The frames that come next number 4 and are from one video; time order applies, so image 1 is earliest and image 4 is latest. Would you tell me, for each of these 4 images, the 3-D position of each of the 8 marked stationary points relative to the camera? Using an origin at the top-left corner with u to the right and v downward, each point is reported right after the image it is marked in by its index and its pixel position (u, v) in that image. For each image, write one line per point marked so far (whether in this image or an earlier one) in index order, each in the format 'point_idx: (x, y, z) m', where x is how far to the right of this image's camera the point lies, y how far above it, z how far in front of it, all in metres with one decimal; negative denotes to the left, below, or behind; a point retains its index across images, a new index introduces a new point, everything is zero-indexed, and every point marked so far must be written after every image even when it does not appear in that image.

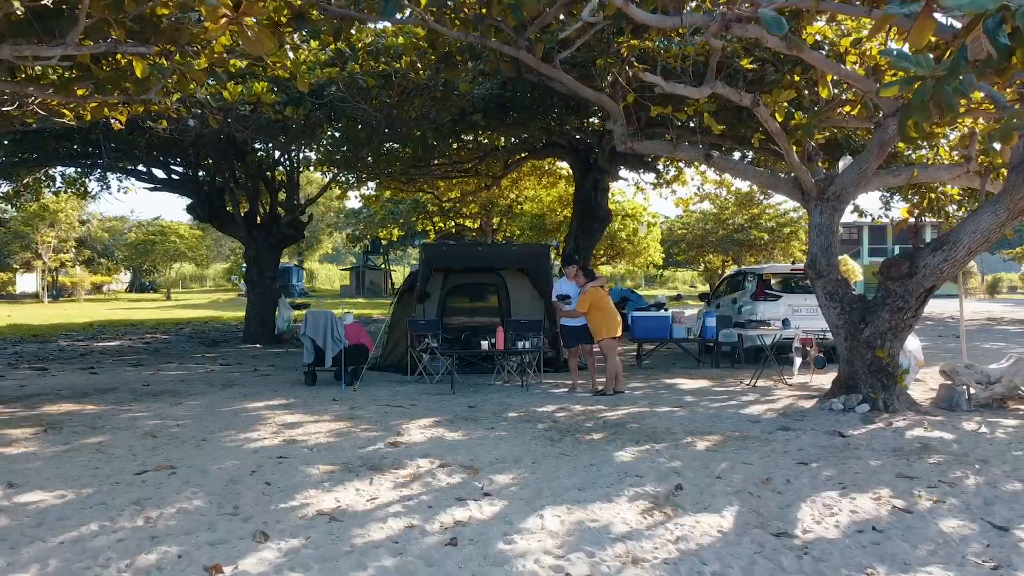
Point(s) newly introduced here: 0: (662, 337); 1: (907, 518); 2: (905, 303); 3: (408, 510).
0: (+1.7, -0.5, +10.9) m
1: (+2.0, -1.2, +5.0) m
2: (+3.0, -0.1, +7.5) m
3: (-0.5, -1.1, +5.0) m
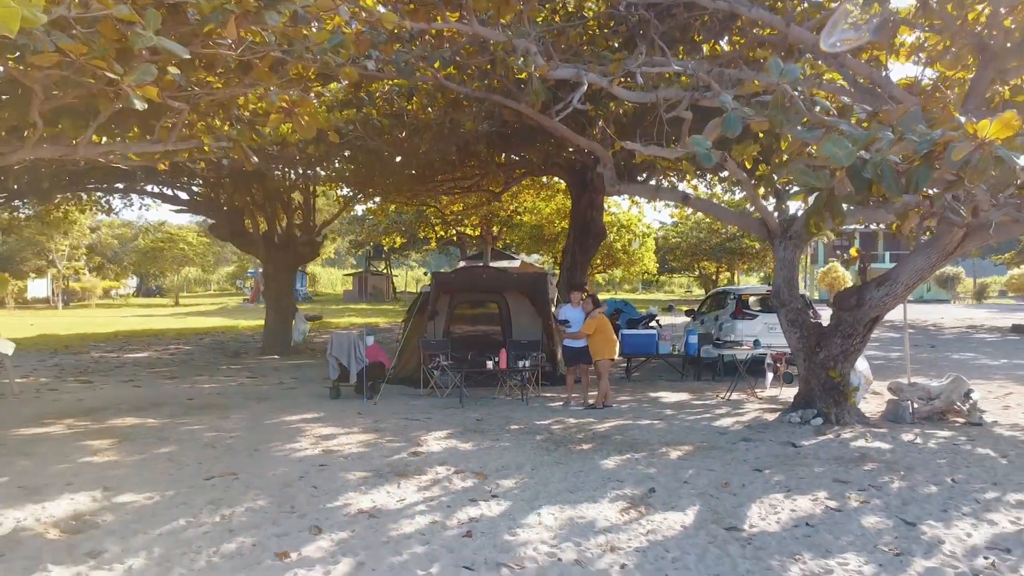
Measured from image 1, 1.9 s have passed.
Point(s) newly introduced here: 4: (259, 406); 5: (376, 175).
0: (+1.7, -0.8, +12.1) m
1: (+2.0, -1.4, +6.2) m
2: (+3.0, -0.4, +8.6) m
3: (-0.5, -1.4, +6.2) m
4: (-2.5, -1.2, +9.8) m
5: (-1.9, +1.6, +13.7) m
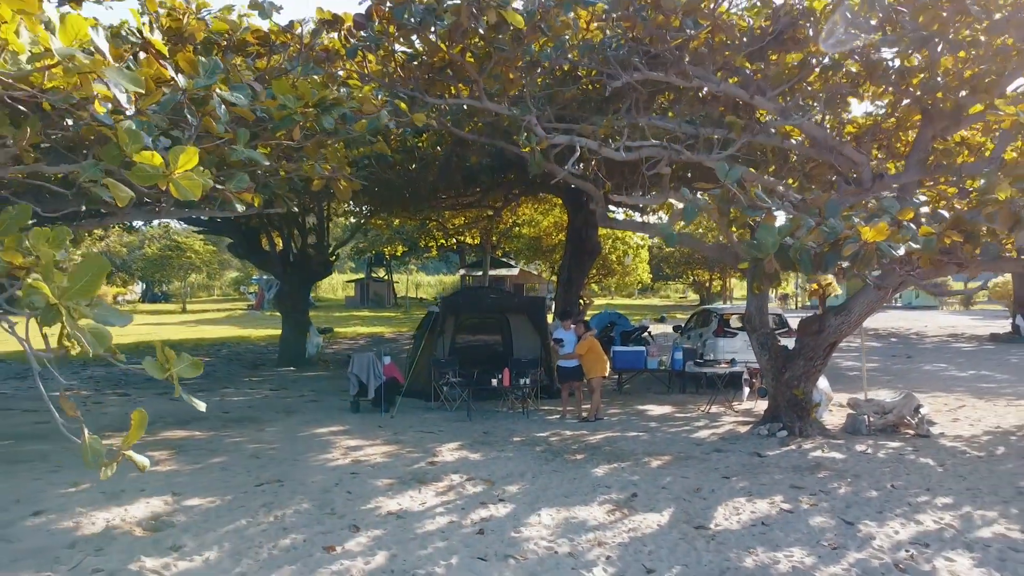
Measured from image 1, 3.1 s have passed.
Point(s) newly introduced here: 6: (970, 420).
0: (+1.7, -1.1, +13.3) m
1: (+2.1, -1.7, +7.4) m
2: (+3.0, -0.6, +9.8) m
3: (-0.5, -1.7, +7.4) m
4: (-2.5, -1.4, +11.0) m
5: (-1.9, +1.3, +14.8) m
6: (+5.2, -1.5, +11.1) m
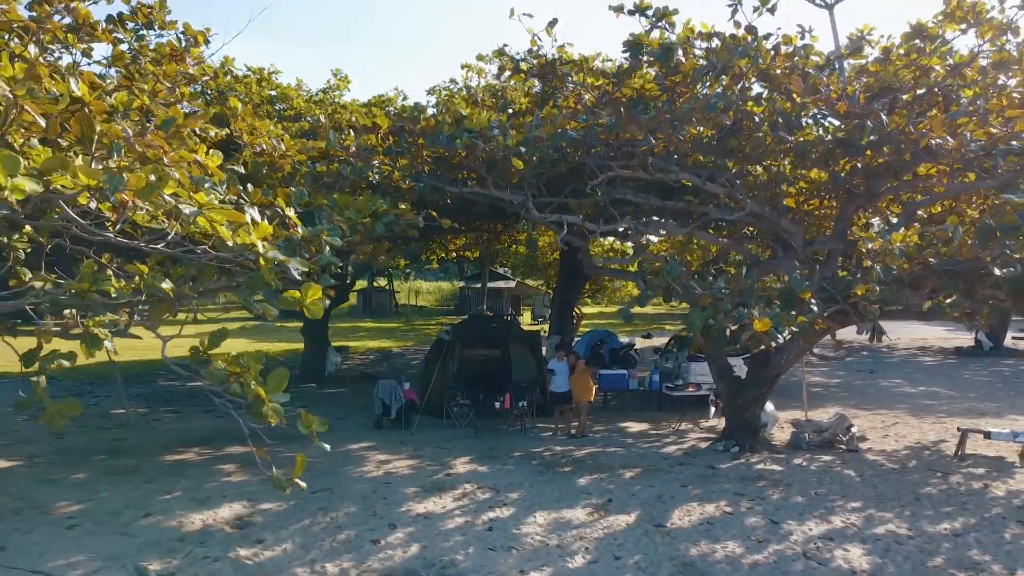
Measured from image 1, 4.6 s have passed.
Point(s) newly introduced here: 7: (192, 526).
0: (+1.7, -1.6, +15.4) m
1: (+2.1, -2.2, +9.5) m
2: (+3.0, -1.1, +11.9) m
3: (-0.5, -2.1, +9.4) m
4: (-2.5, -1.9, +13.0) m
5: (-1.9, +0.8, +16.9) m
6: (+5.2, -2.0, +13.2) m
7: (-2.9, -2.1, +8.8) m
